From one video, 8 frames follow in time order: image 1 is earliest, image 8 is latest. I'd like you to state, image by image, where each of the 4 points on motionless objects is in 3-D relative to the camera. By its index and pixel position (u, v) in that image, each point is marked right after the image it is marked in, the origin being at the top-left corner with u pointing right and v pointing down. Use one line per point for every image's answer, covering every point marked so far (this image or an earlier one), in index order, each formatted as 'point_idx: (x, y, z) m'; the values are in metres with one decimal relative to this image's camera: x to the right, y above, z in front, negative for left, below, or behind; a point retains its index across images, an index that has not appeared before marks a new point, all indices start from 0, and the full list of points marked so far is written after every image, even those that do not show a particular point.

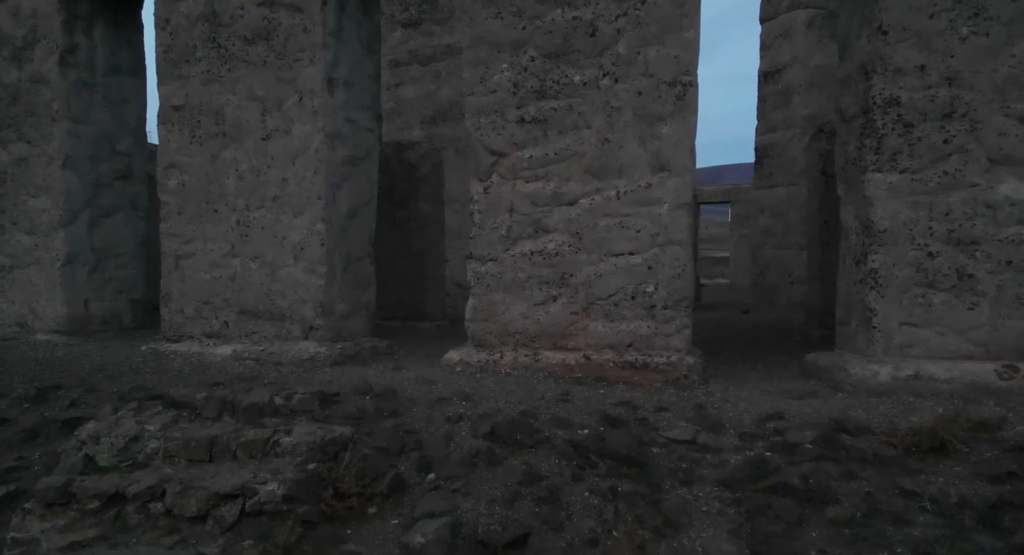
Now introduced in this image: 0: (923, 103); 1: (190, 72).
0: (+1.3, +0.5, +2.0) m
1: (-1.2, +0.8, +2.6) m
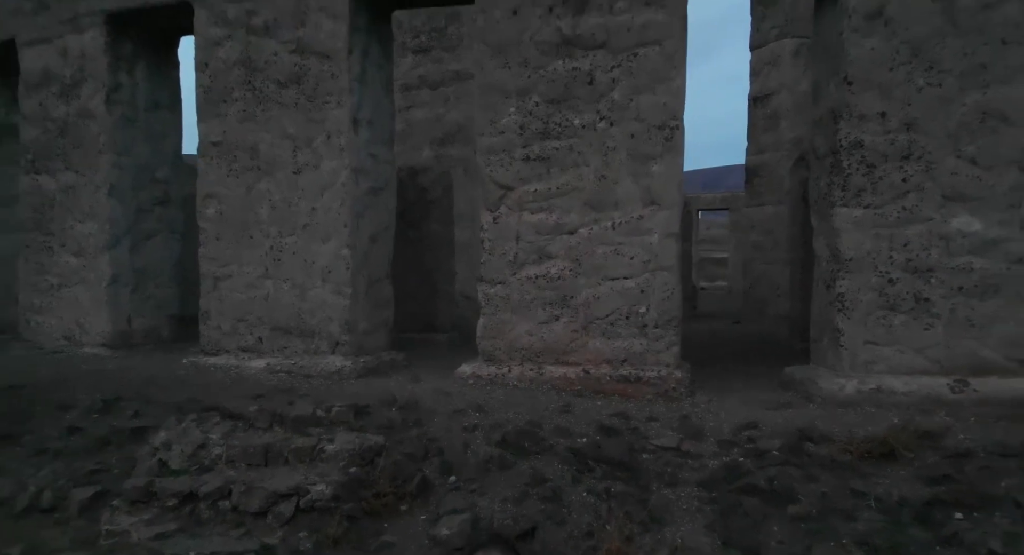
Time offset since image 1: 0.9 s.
0: (+1.3, +0.5, +2.3) m
1: (-1.2, +0.7, +2.8) m
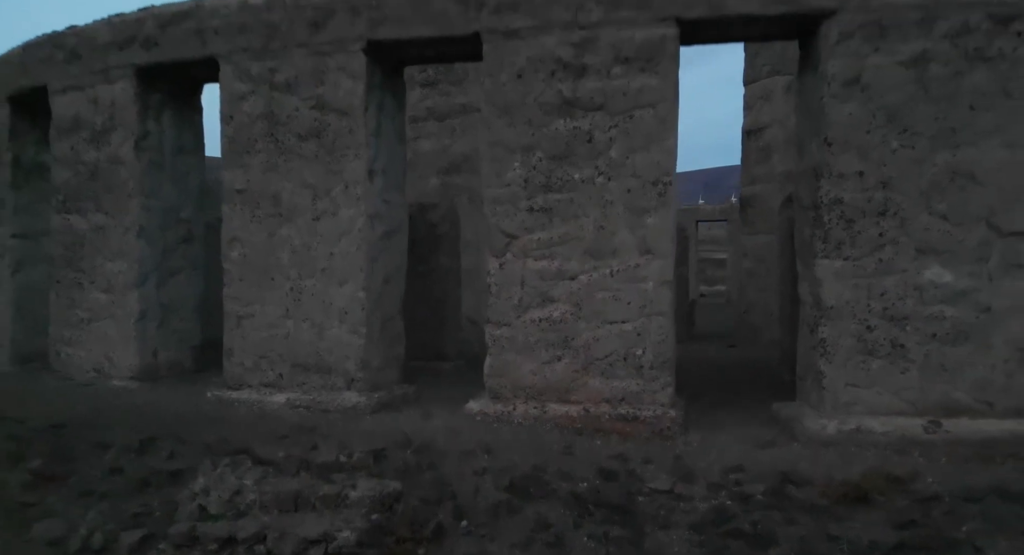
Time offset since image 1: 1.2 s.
0: (+1.3, +0.3, +2.5) m
1: (-1.2, +0.5, +3.0) m
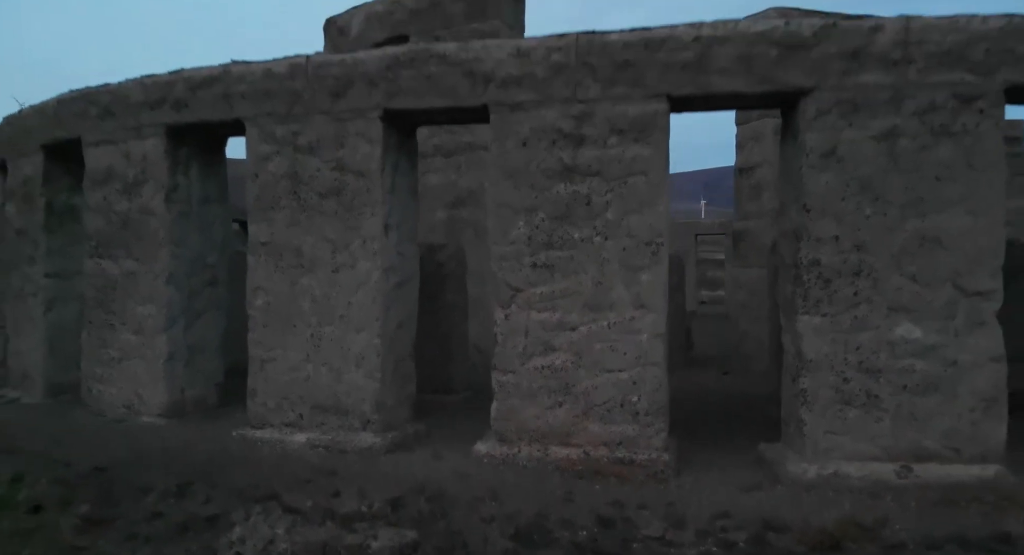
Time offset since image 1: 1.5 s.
0: (+1.3, +0.1, +2.7) m
1: (-1.2, +0.3, +3.3) m
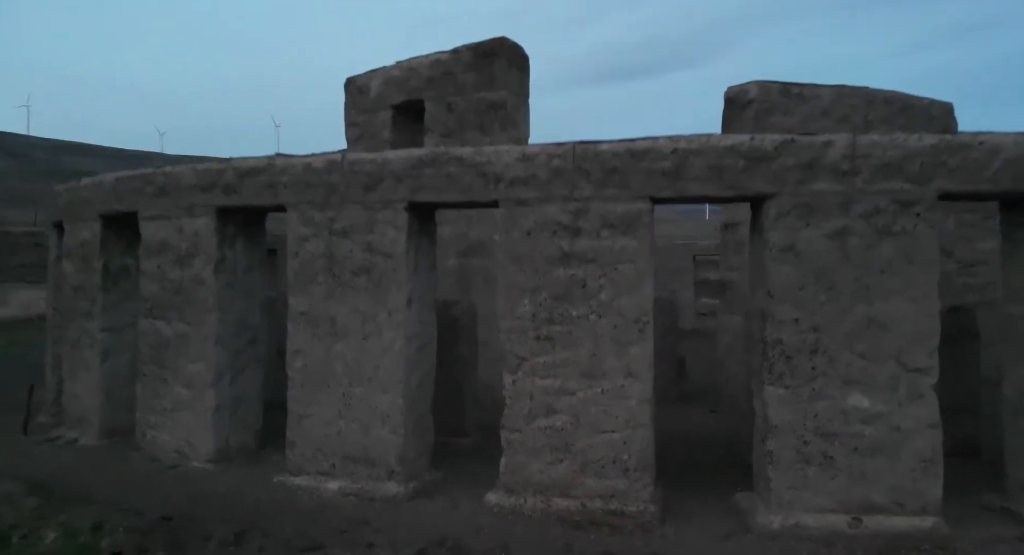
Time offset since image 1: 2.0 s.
0: (+1.3, -0.3, +3.1) m
1: (-1.1, -0.1, +3.7) m
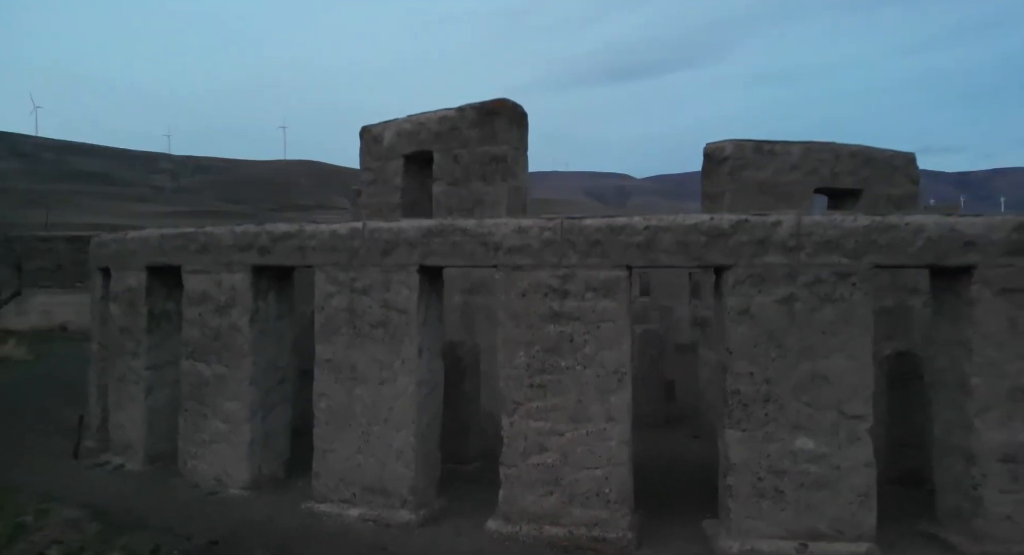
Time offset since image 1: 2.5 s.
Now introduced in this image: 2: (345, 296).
0: (+1.3, -0.6, +3.7) m
1: (-1.1, -0.4, +4.3) m
2: (-1.1, -0.1, +4.3) m
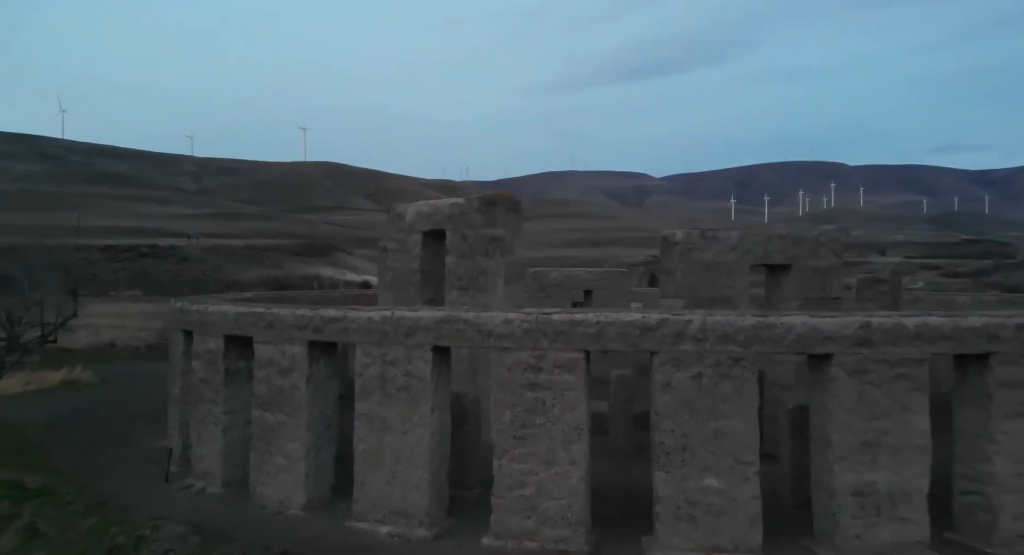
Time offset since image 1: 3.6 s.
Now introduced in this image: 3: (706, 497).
0: (+1.2, -1.3, +5.0) m
1: (-1.2, -1.0, +5.7) m
2: (-1.2, -0.8, +5.7) m
3: (+1.4, -1.6, +5.0) m
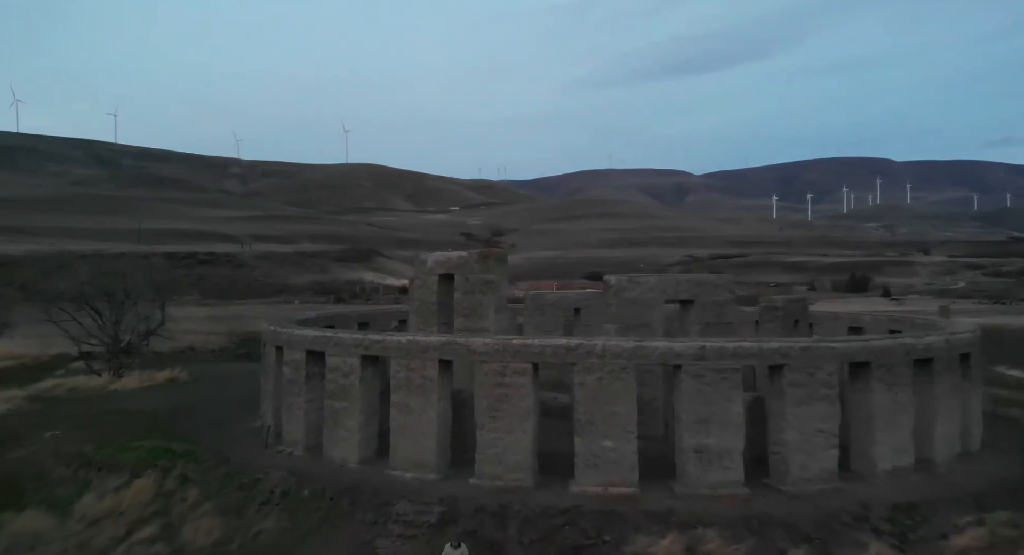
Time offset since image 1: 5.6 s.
0: (+0.9, -1.7, +8.1) m
1: (-1.5, -1.5, +9.0) m
2: (-1.5, -1.3, +8.9) m
3: (+1.1, -2.1, +8.1) m
